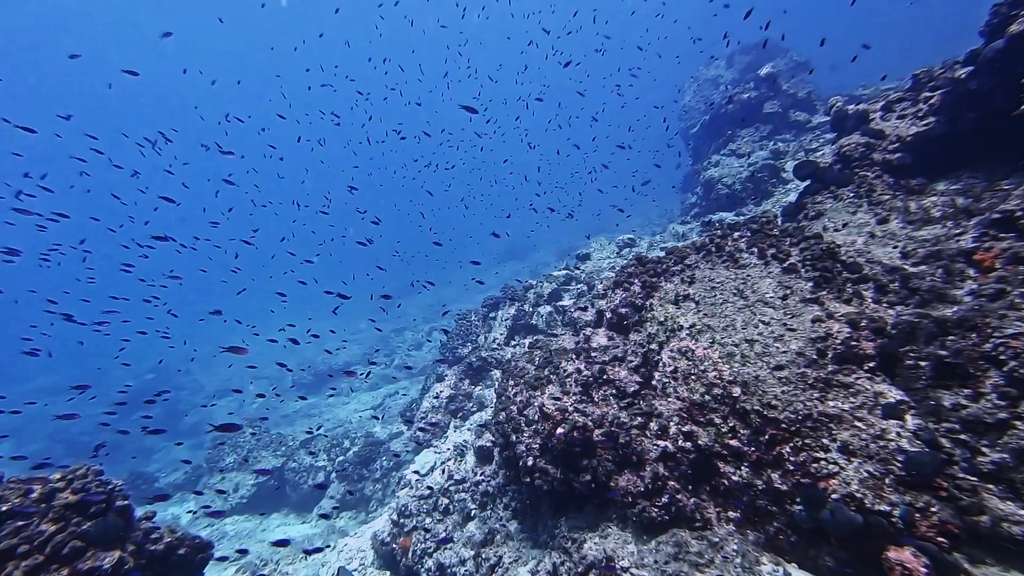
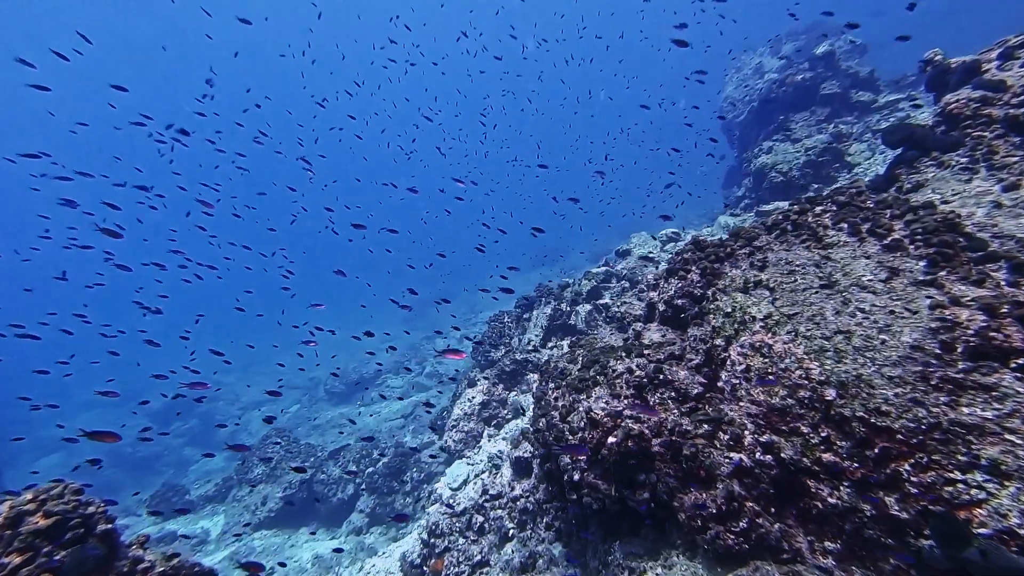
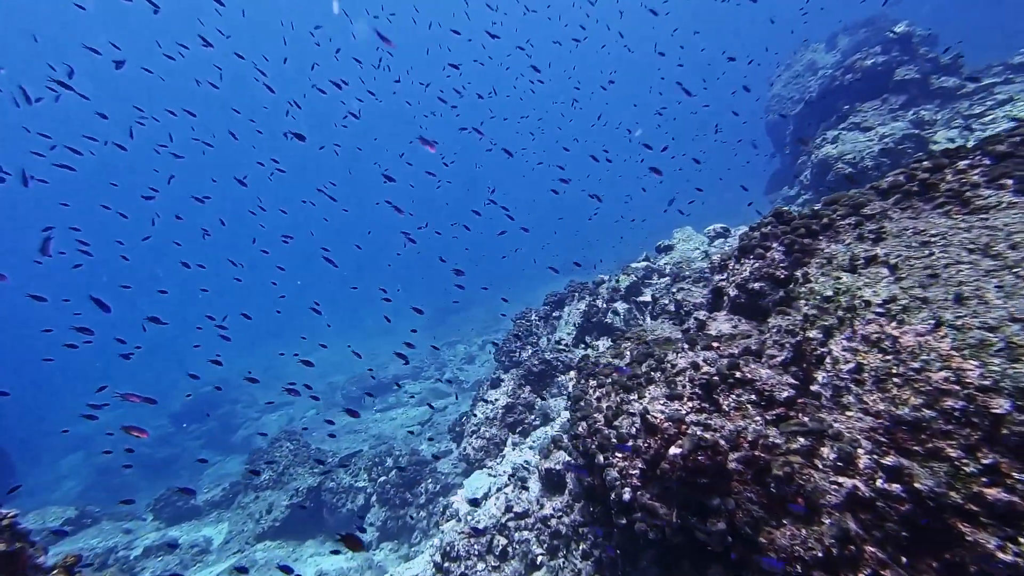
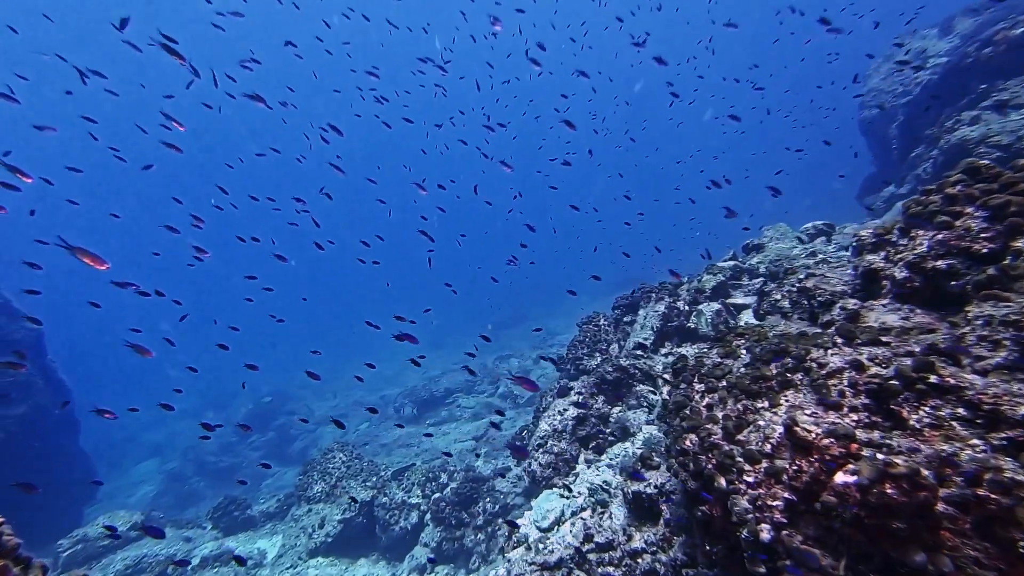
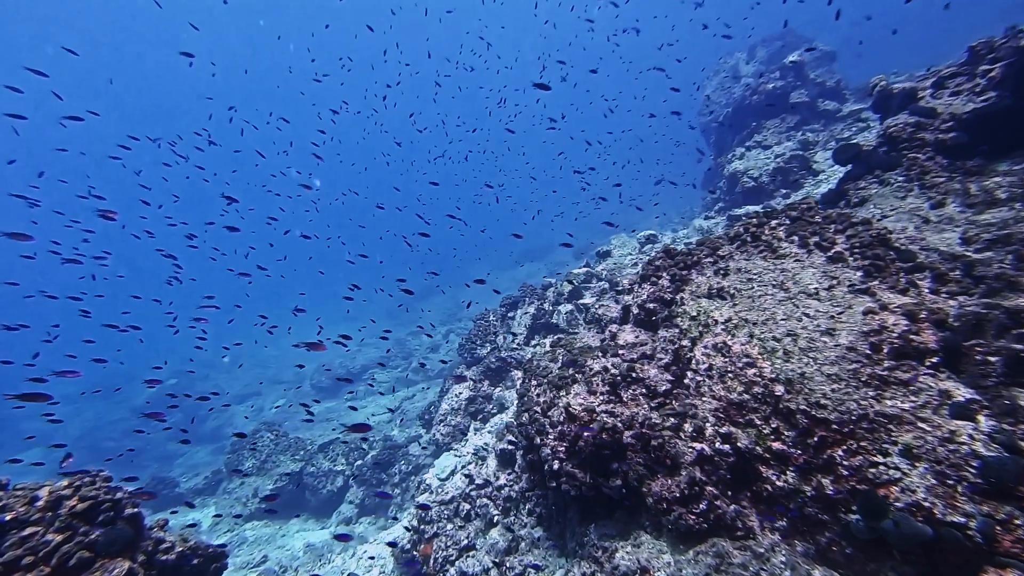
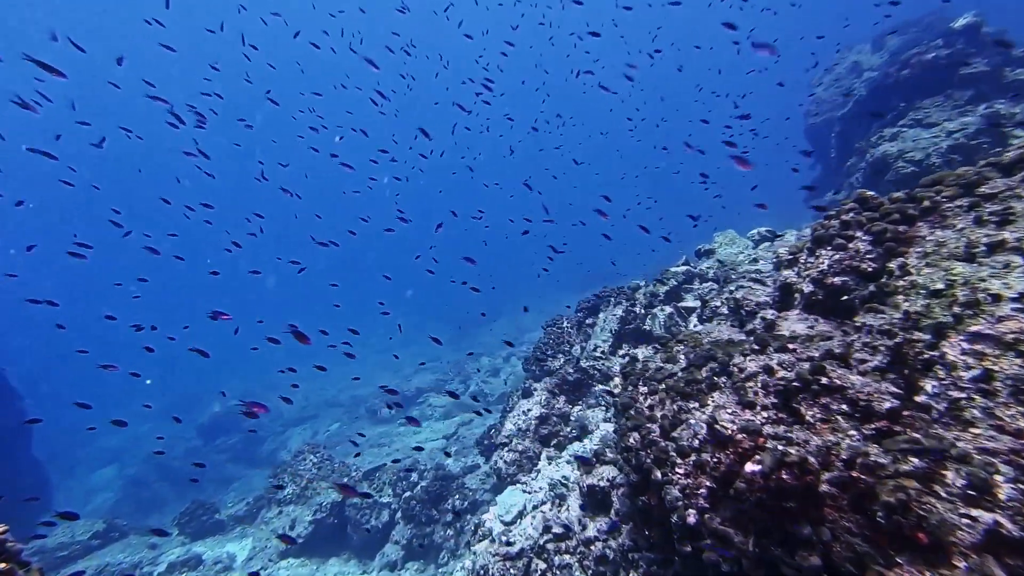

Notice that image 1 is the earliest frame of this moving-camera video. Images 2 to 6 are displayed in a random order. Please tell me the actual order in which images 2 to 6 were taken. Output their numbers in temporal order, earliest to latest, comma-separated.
5, 2, 3, 6, 4
